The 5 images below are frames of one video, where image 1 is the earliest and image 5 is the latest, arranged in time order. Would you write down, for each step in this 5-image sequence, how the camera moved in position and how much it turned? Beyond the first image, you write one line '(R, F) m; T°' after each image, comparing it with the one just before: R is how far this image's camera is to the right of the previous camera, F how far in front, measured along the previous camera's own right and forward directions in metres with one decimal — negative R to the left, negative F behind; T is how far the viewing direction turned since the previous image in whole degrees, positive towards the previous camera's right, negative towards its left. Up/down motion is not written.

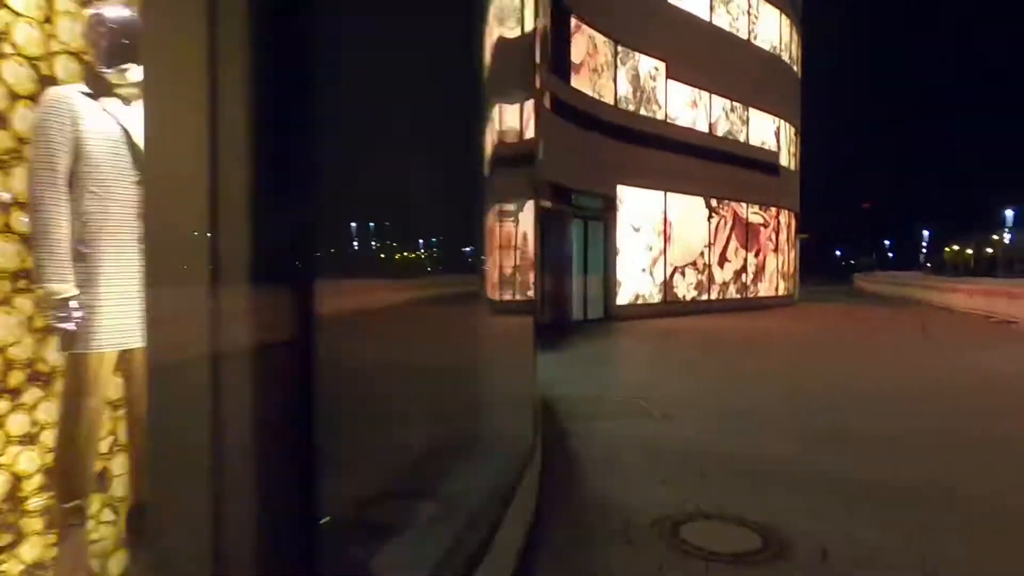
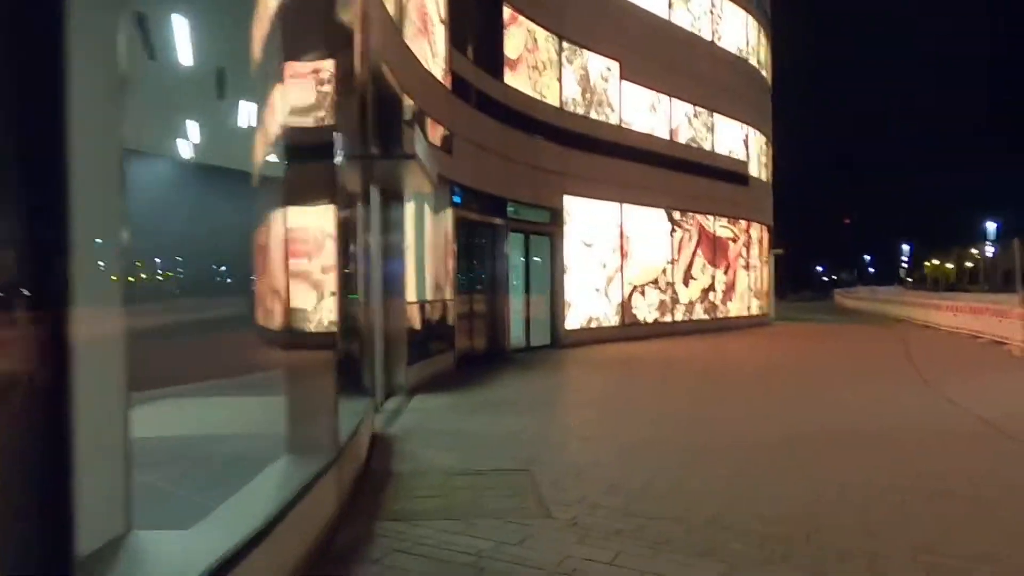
(+1.4, +2.2) m; +1°
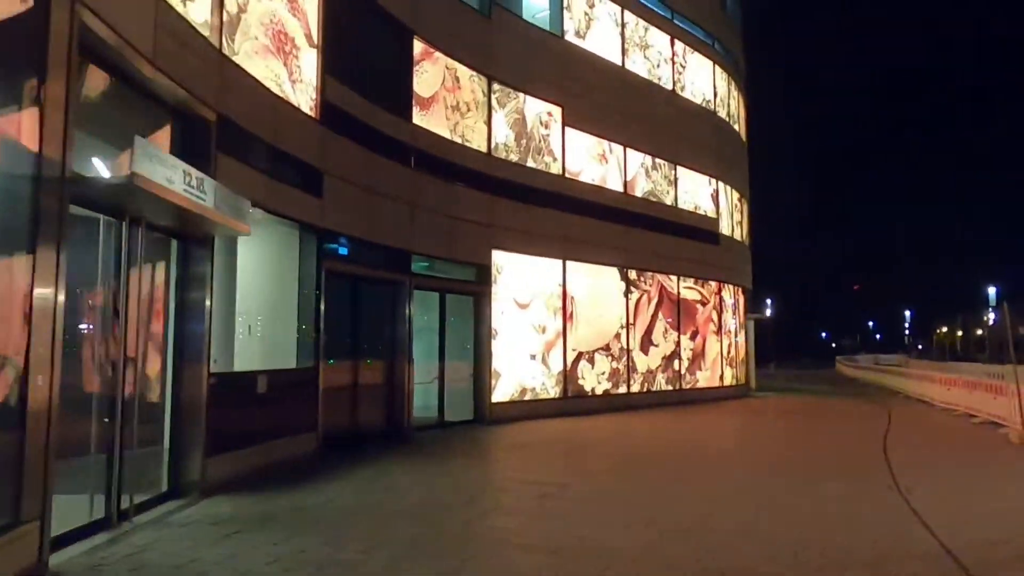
(+2.2, +2.2) m; -1°
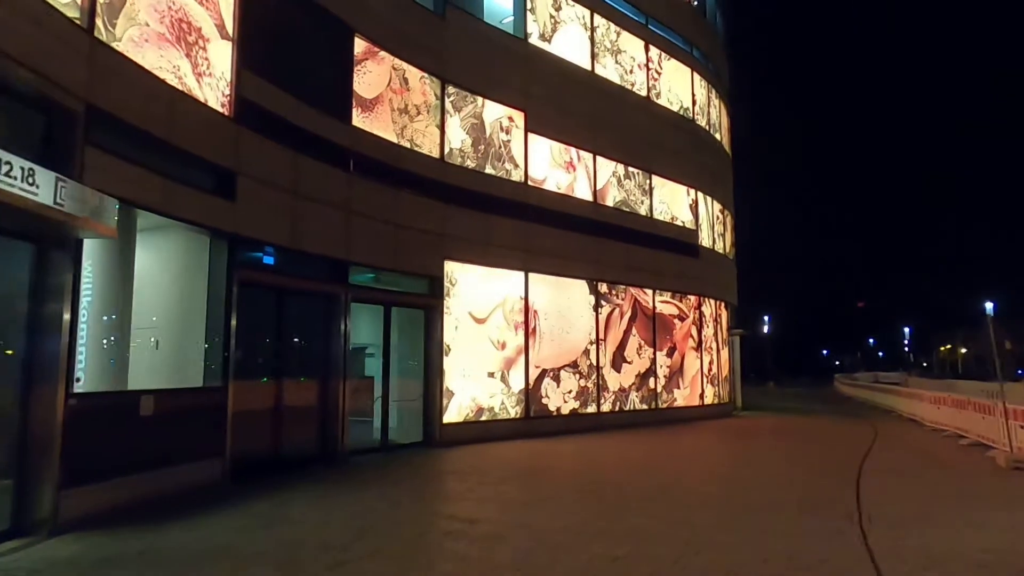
(+1.2, +0.9) m; 0°
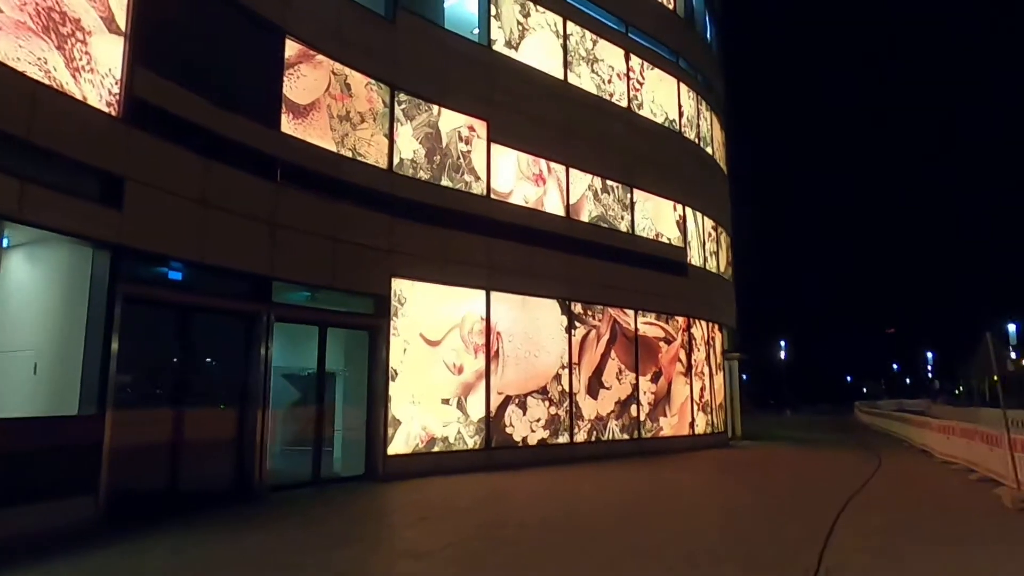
(+1.5, +1.2) m; -2°
